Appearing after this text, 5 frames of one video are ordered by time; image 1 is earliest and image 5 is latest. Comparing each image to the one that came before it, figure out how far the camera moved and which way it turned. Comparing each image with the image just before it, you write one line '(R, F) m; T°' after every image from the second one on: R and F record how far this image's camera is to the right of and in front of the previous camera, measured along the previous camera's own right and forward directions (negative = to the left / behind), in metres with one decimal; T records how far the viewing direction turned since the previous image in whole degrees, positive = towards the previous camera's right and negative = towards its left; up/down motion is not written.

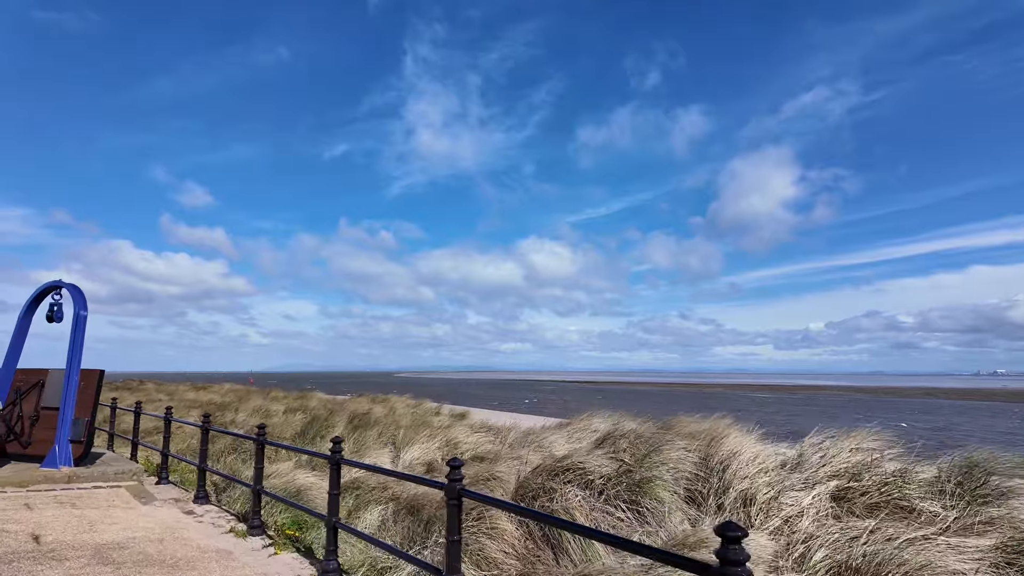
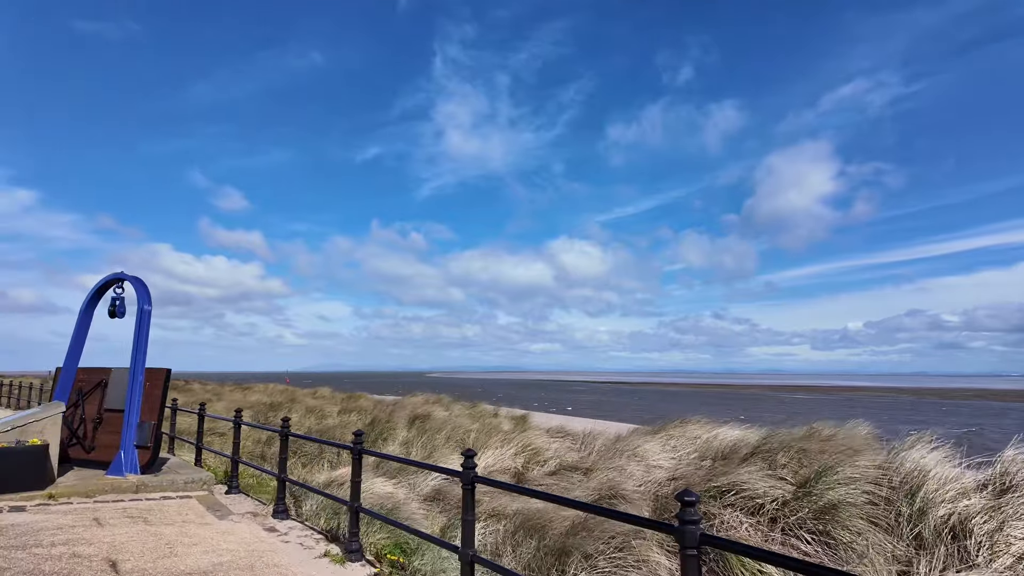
(-1.0, +1.0) m; -3°
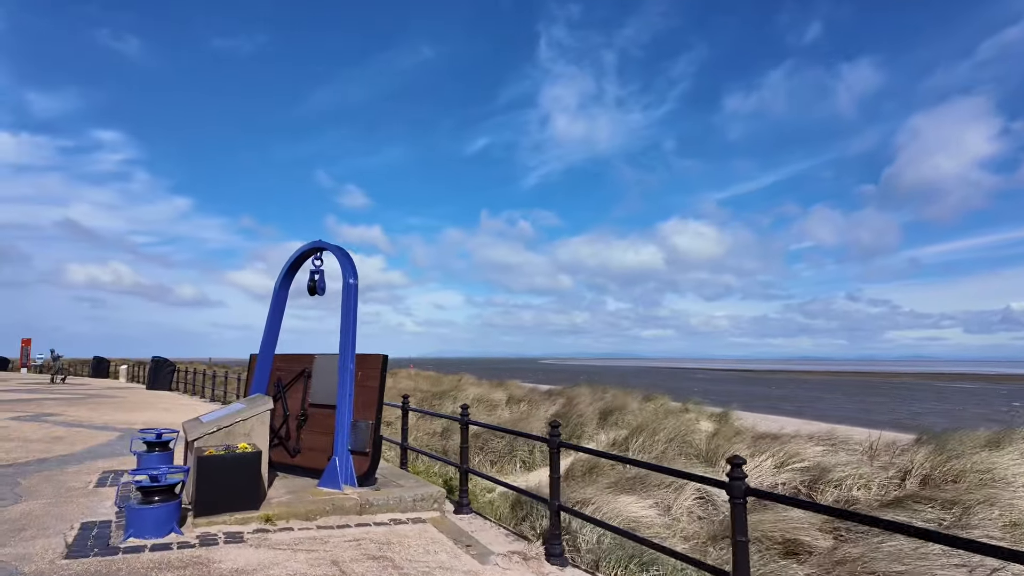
(-2.2, +2.1) m; -11°
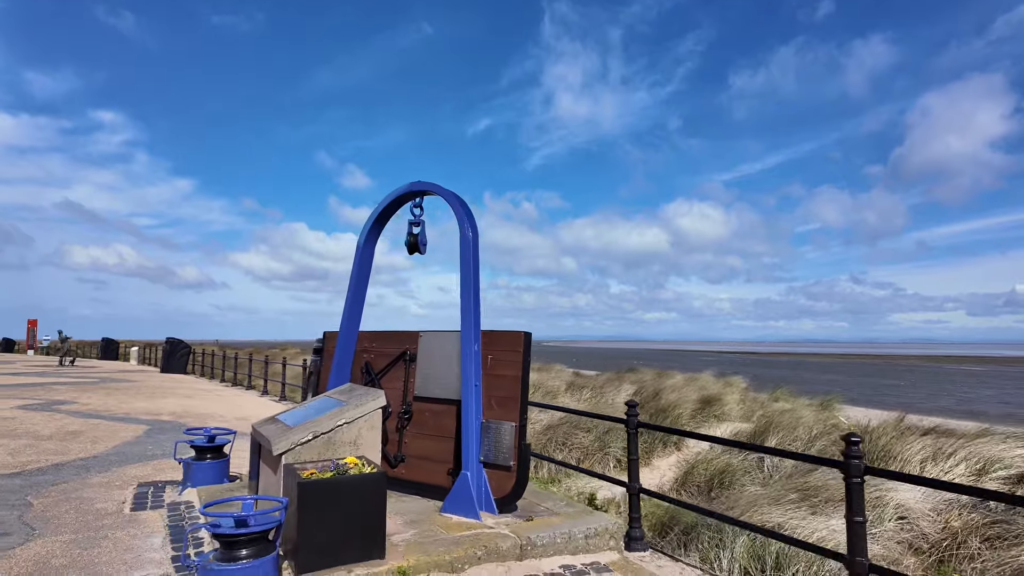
(-1.6, +1.9) m; 0°
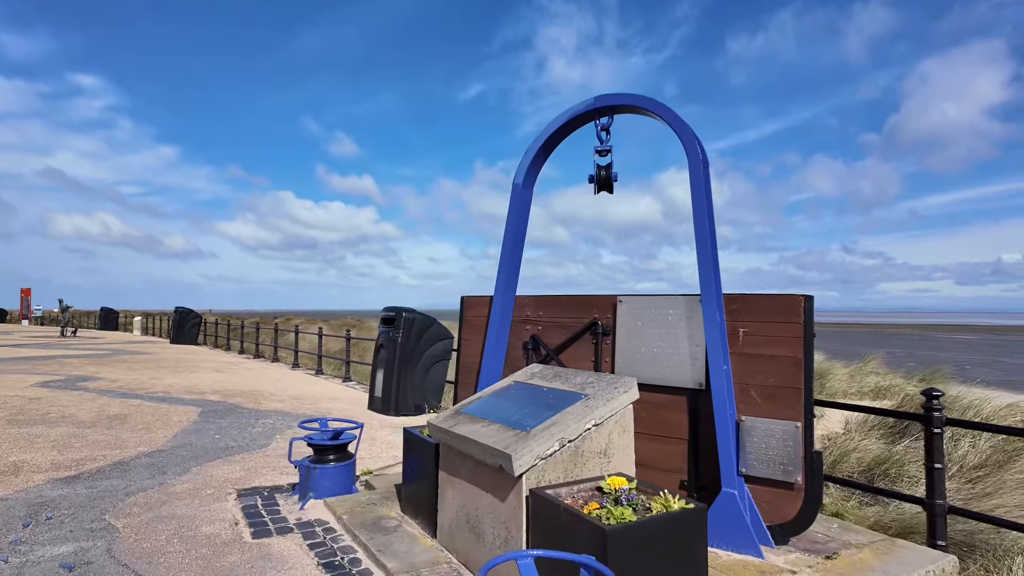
(-1.7, +1.4) m; +1°
